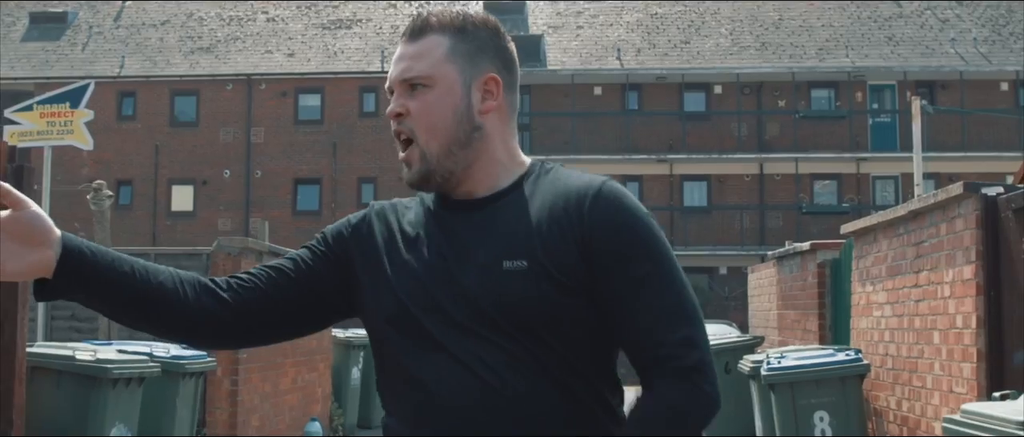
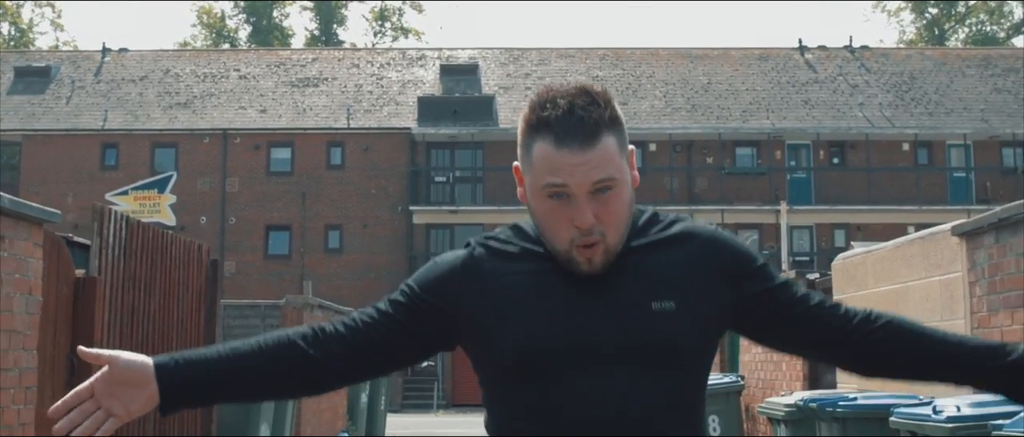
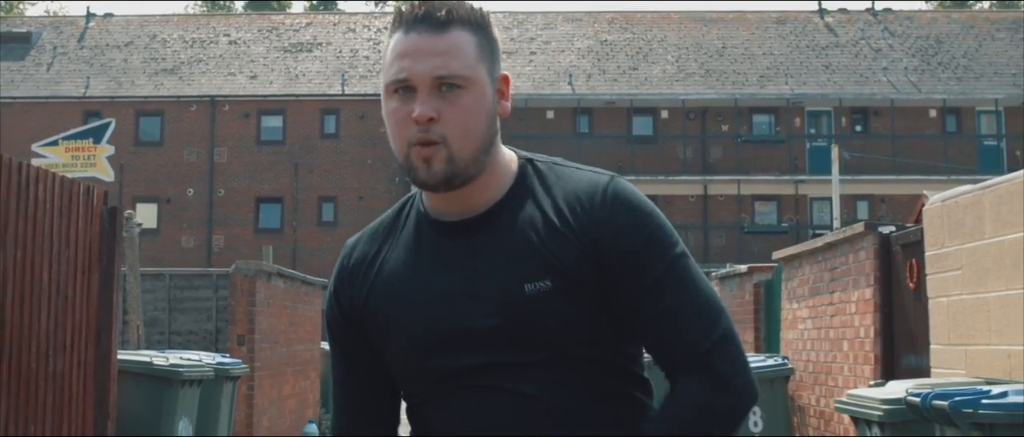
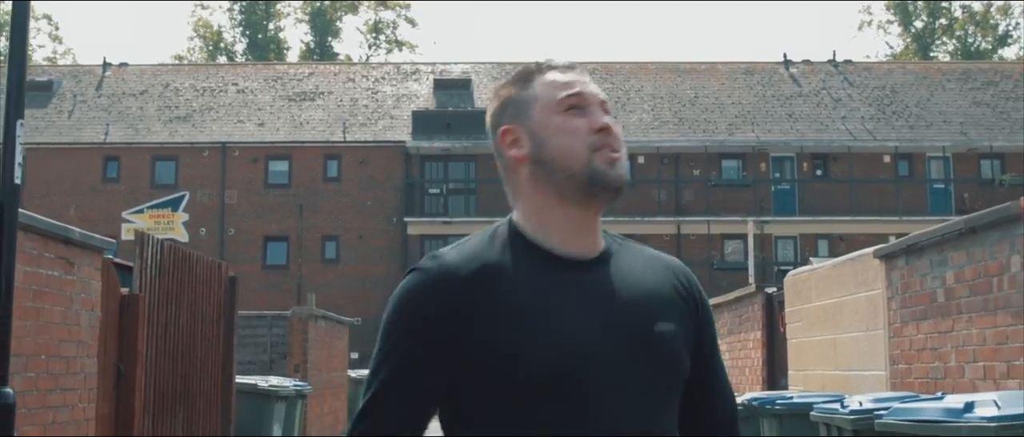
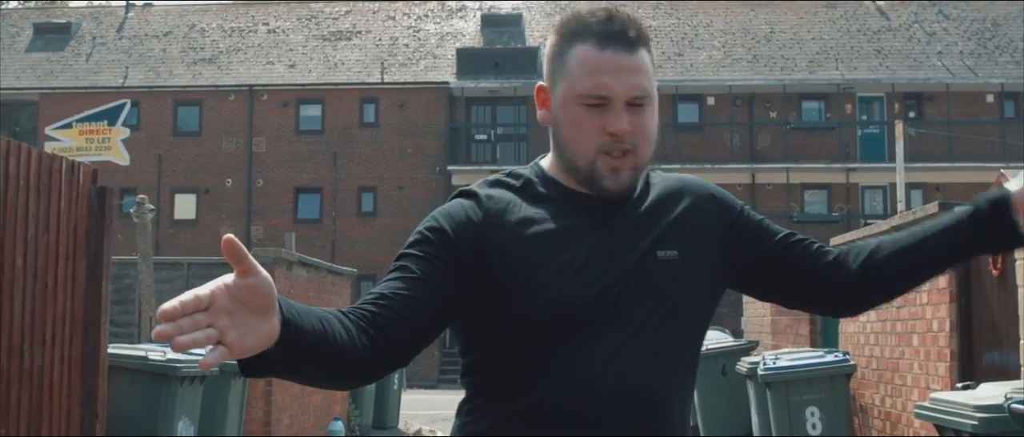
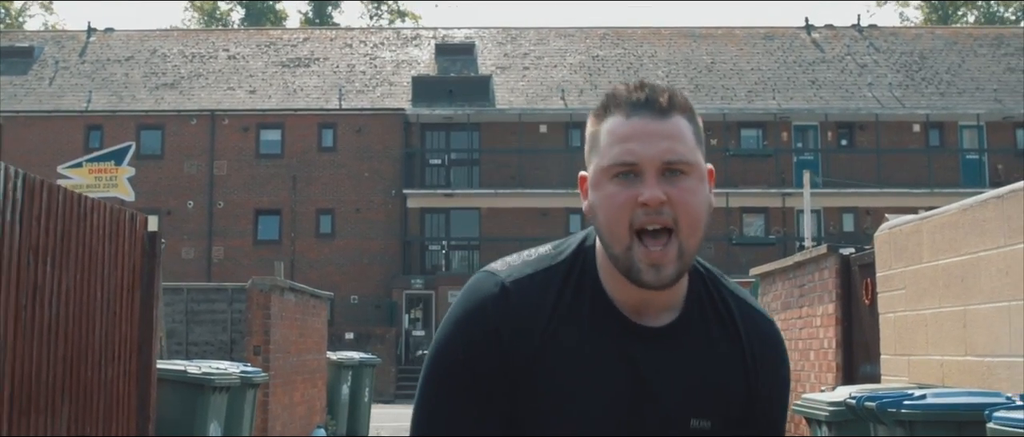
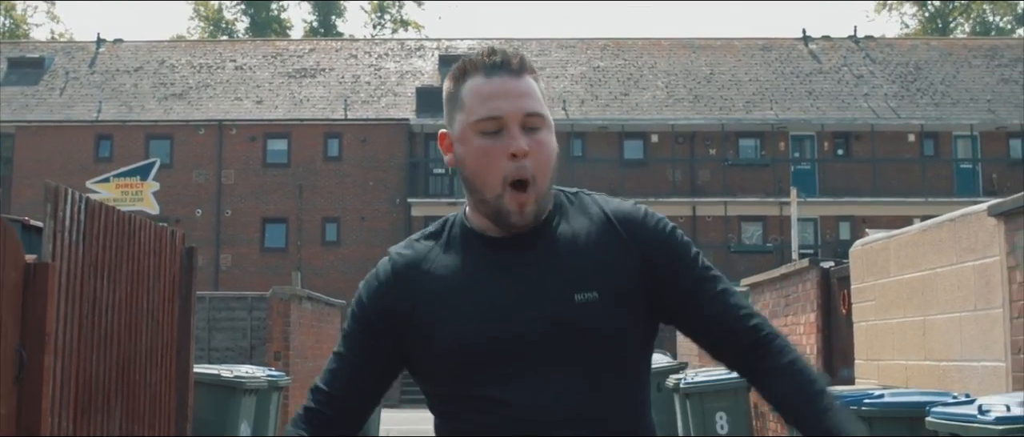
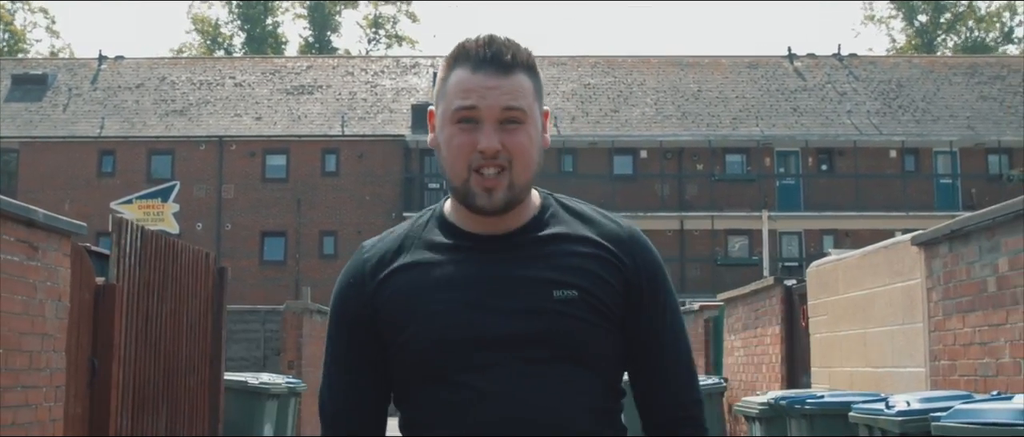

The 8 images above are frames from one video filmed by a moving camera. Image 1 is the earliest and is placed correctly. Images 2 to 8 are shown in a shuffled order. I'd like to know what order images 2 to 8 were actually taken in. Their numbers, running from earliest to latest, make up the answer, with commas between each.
5, 3, 6, 7, 2, 8, 4
